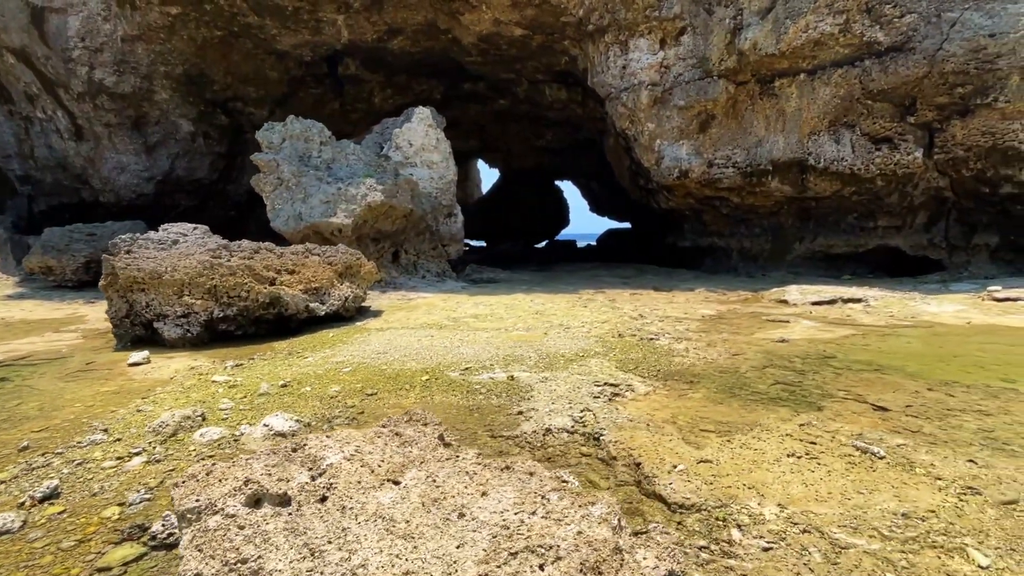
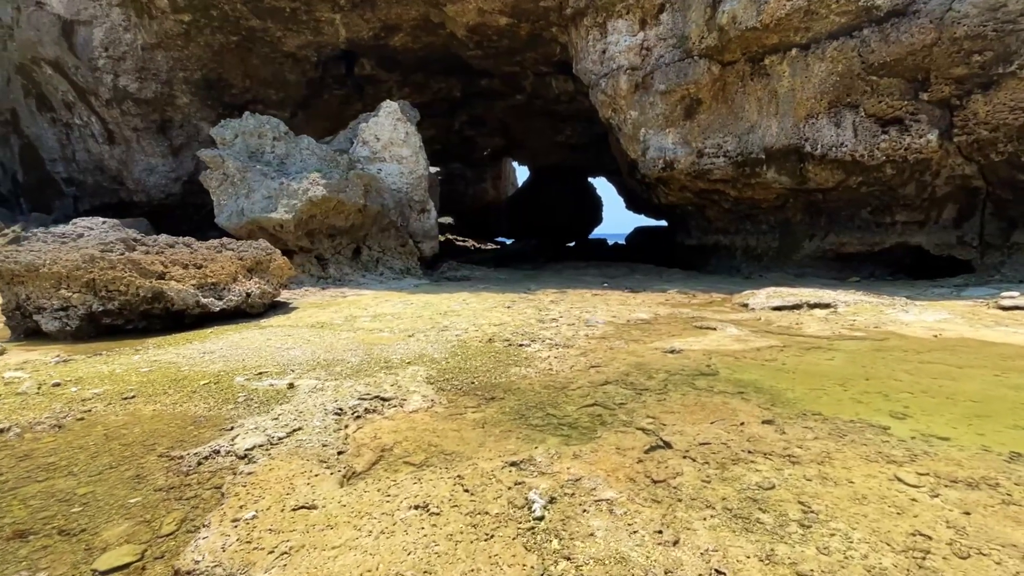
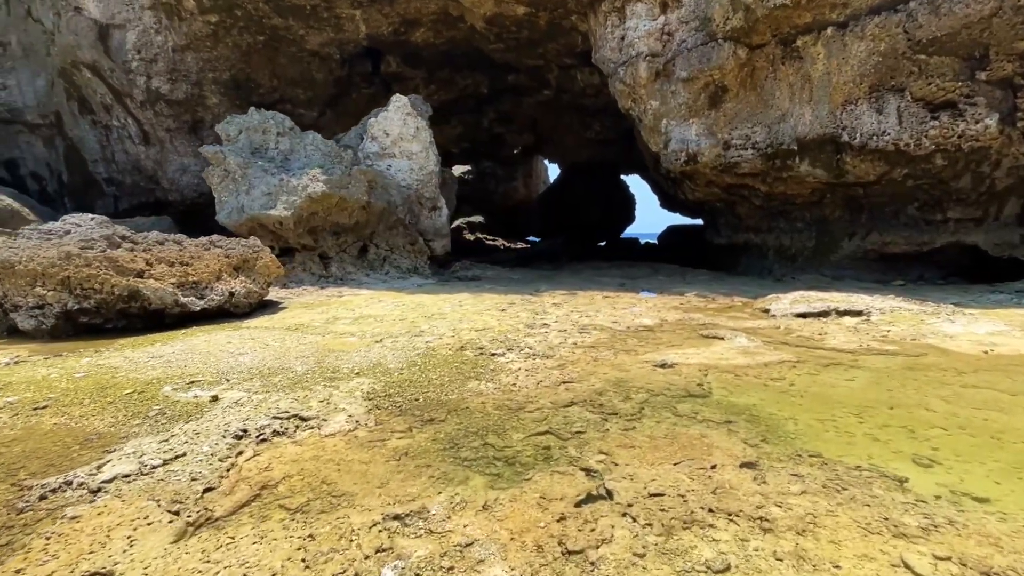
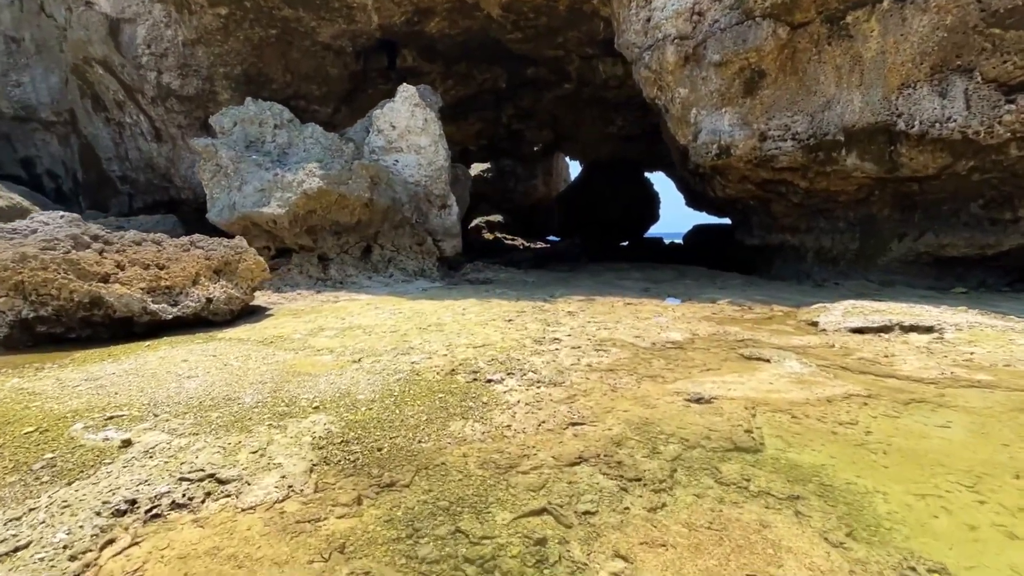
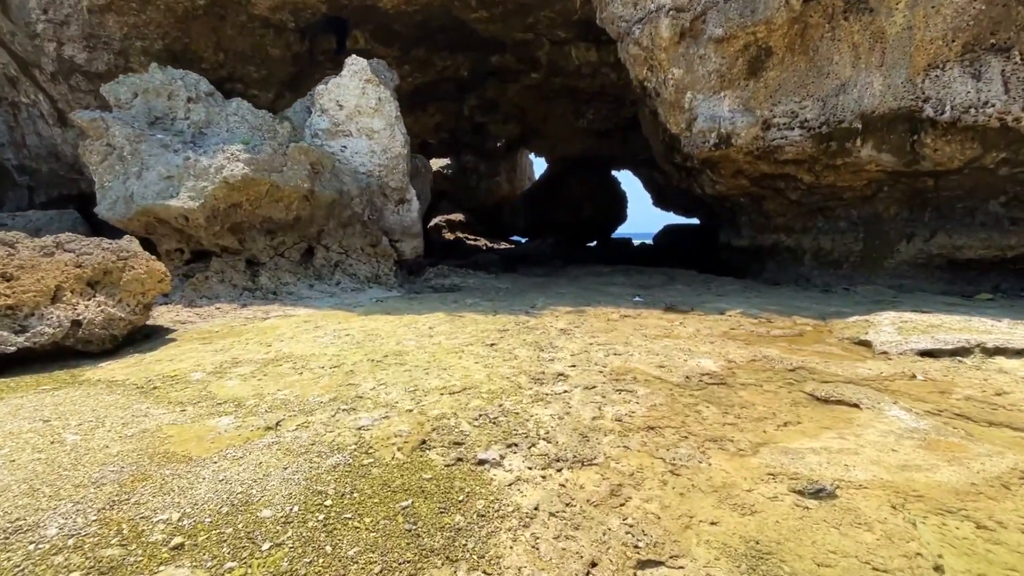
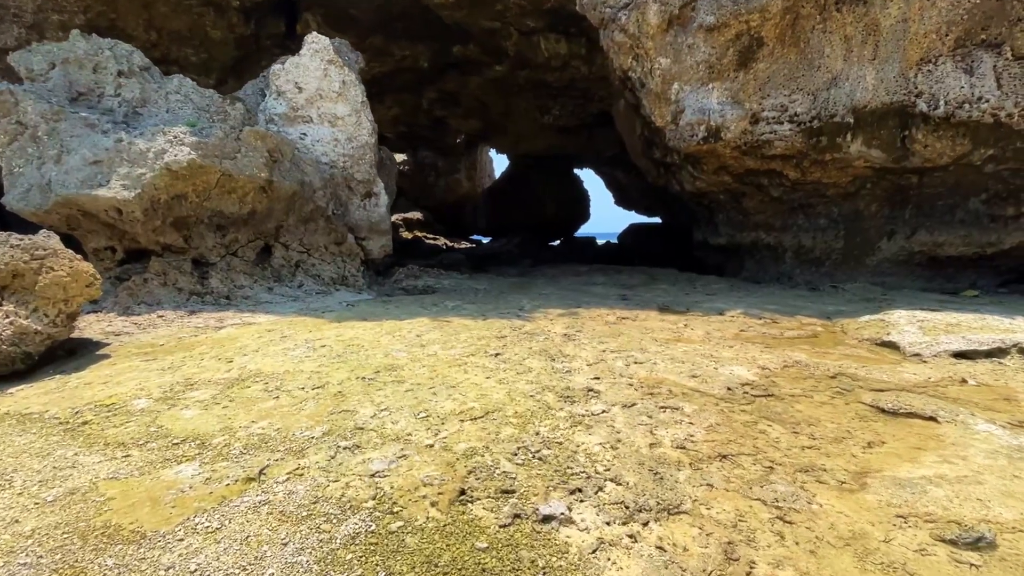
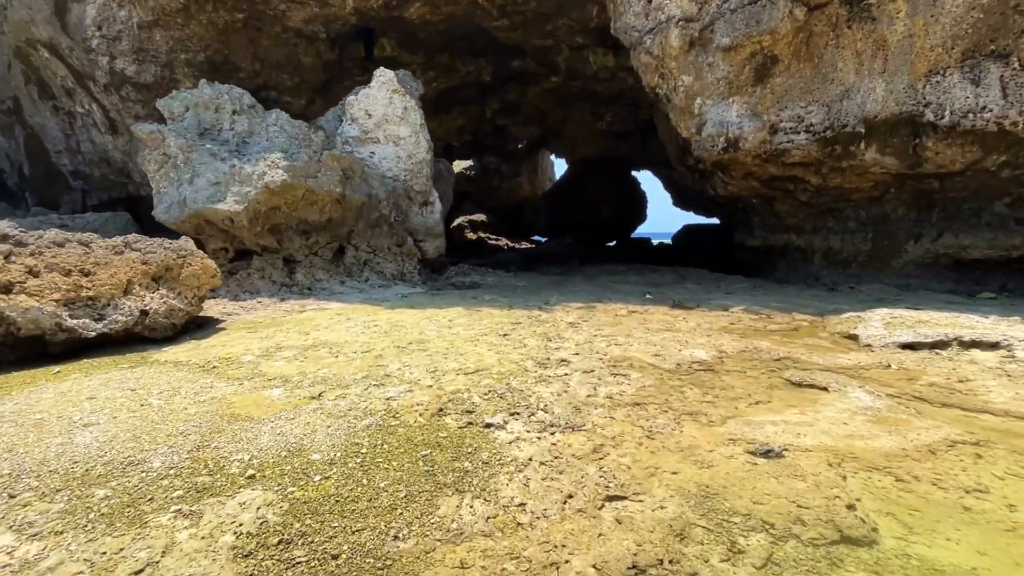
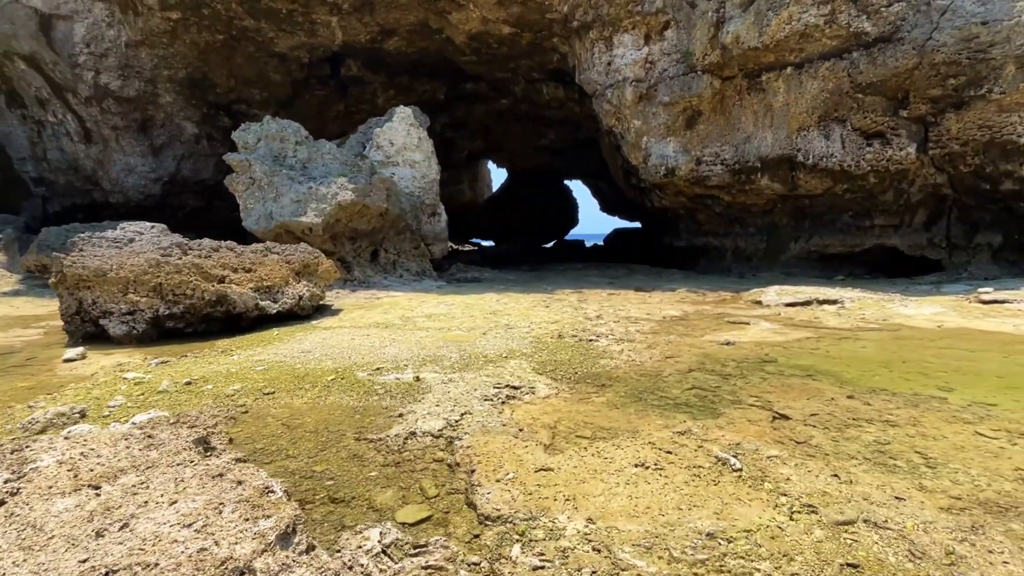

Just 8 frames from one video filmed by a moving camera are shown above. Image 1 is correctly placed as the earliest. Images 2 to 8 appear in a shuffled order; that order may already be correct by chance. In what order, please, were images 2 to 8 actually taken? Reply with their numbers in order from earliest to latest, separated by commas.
8, 2, 3, 4, 7, 5, 6
